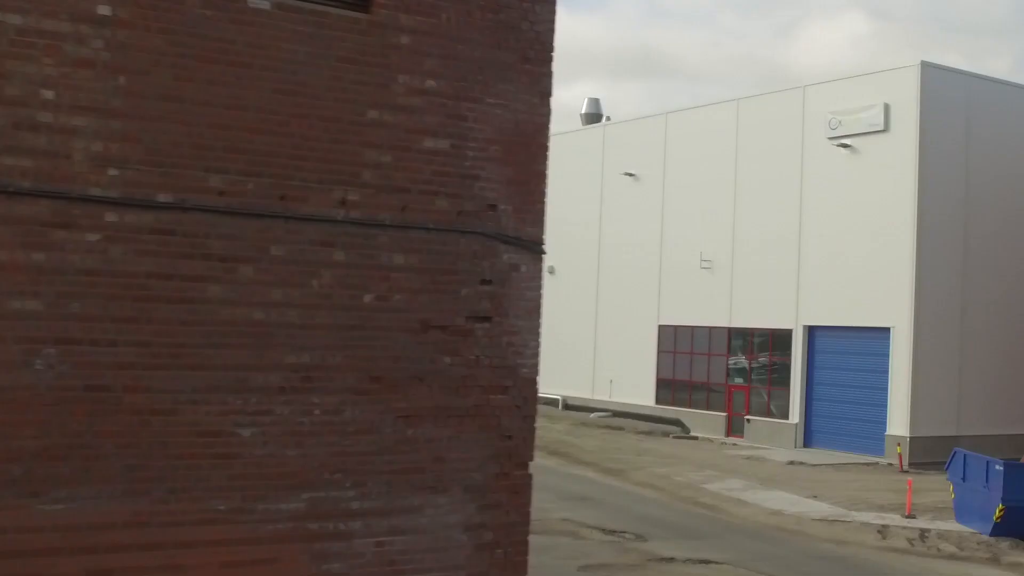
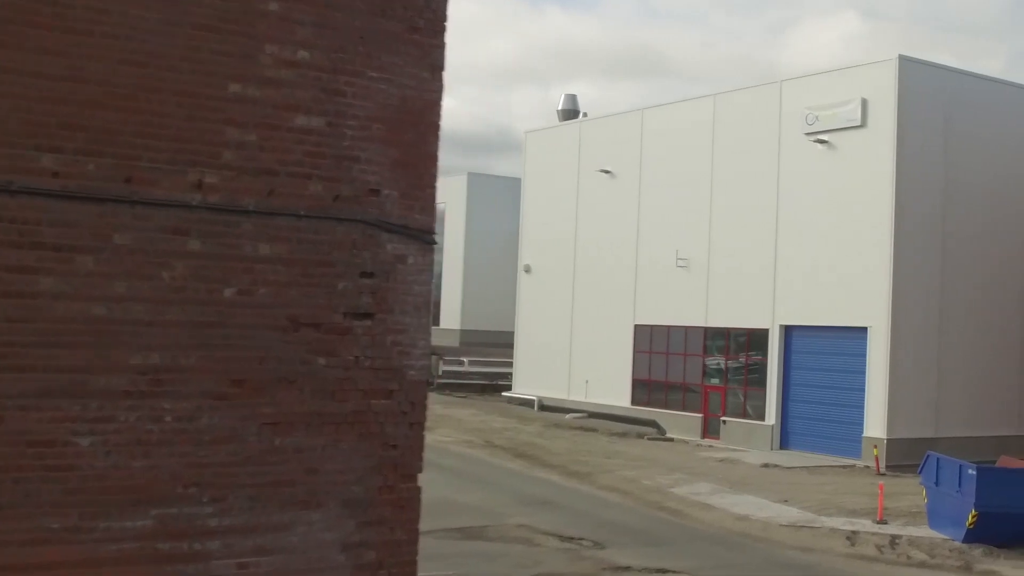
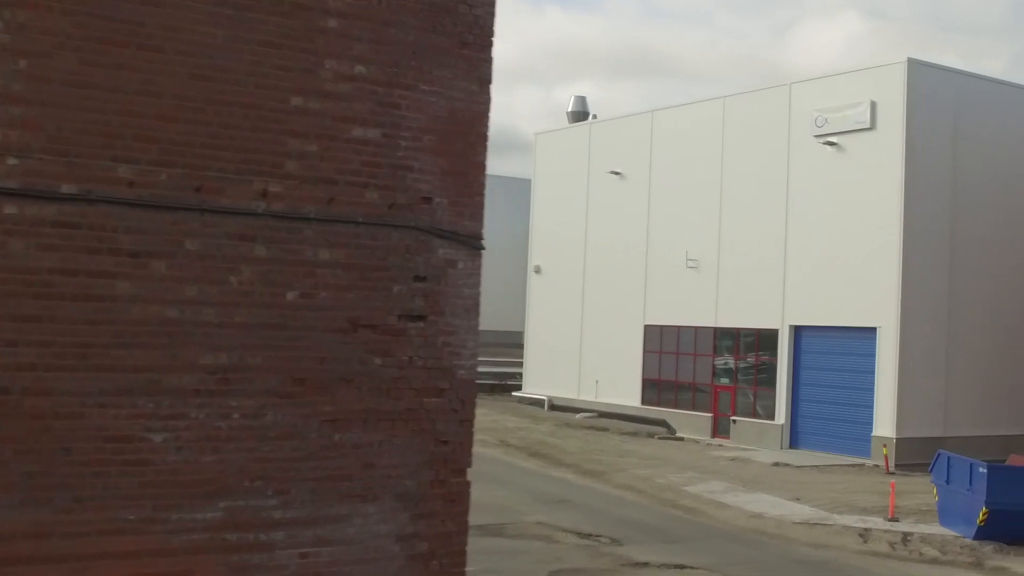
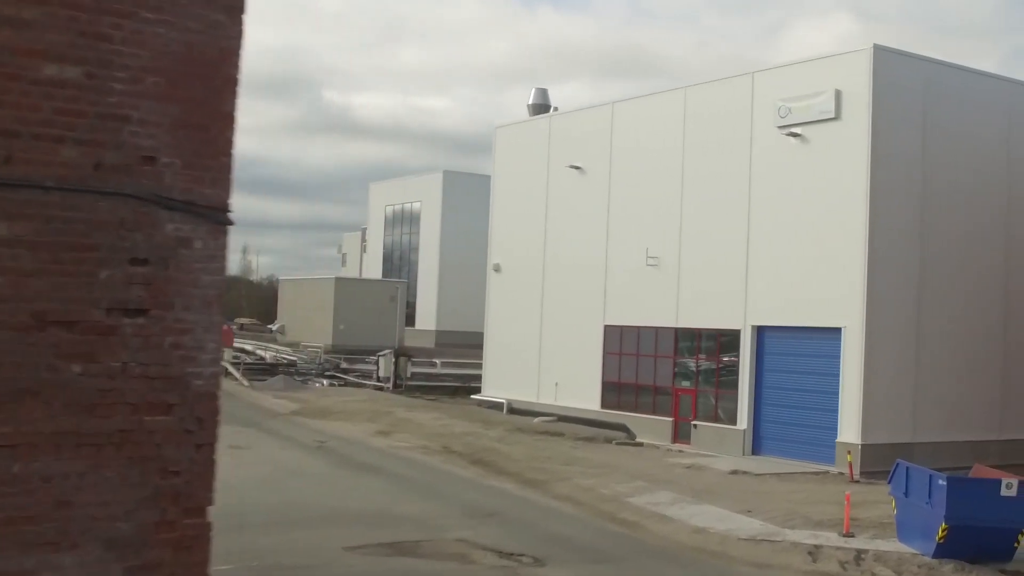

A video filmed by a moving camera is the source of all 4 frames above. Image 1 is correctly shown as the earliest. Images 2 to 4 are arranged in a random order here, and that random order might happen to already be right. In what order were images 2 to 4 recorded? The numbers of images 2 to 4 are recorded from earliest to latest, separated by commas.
3, 2, 4
